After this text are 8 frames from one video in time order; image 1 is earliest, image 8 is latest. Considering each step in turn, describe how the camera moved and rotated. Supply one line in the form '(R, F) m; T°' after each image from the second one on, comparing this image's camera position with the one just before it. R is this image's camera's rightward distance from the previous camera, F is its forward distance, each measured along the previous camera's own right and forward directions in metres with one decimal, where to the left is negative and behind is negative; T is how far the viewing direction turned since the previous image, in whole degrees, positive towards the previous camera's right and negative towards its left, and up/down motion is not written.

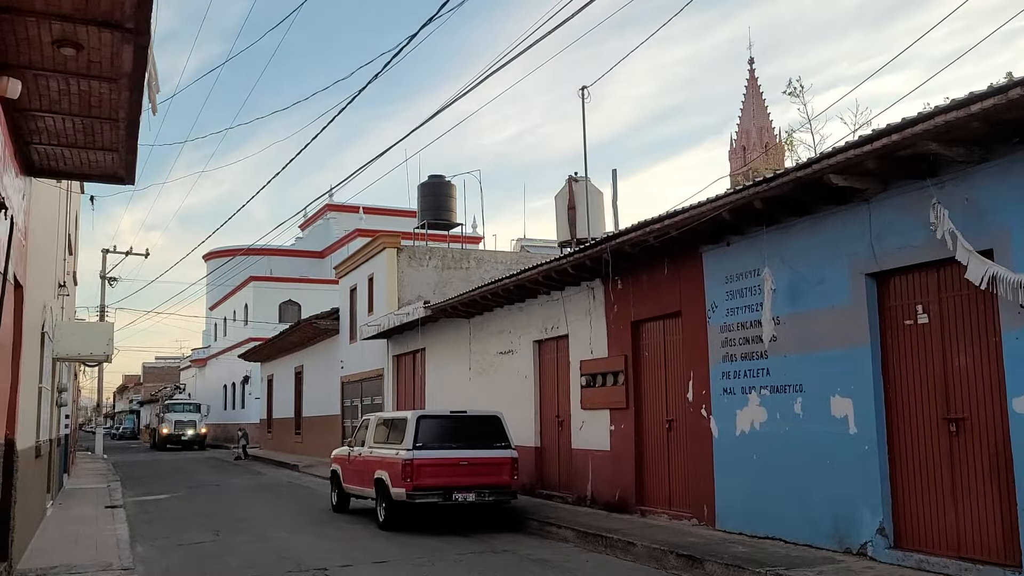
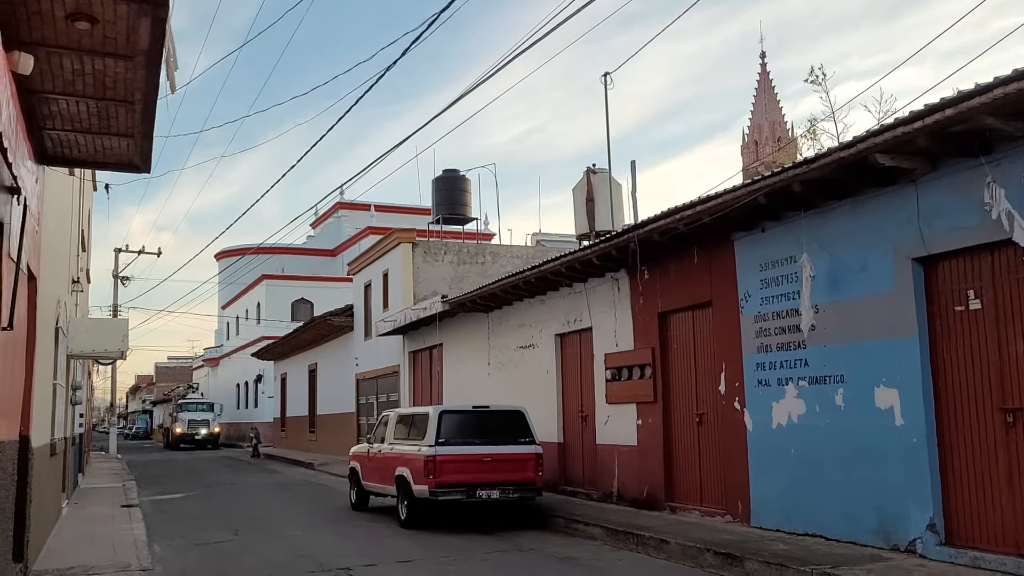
(-0.2, +0.3) m; -1°
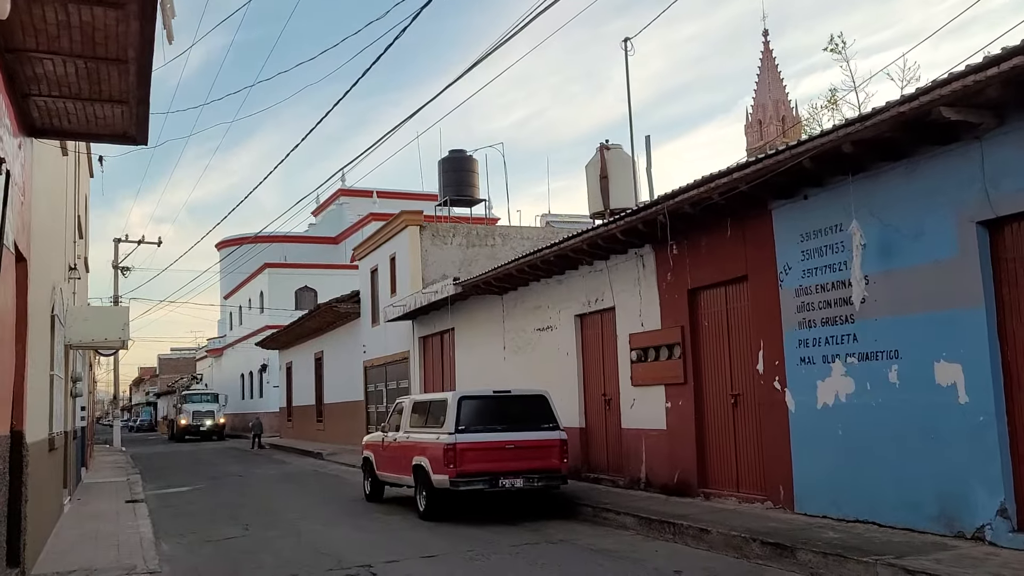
(-0.3, +0.6) m; 0°
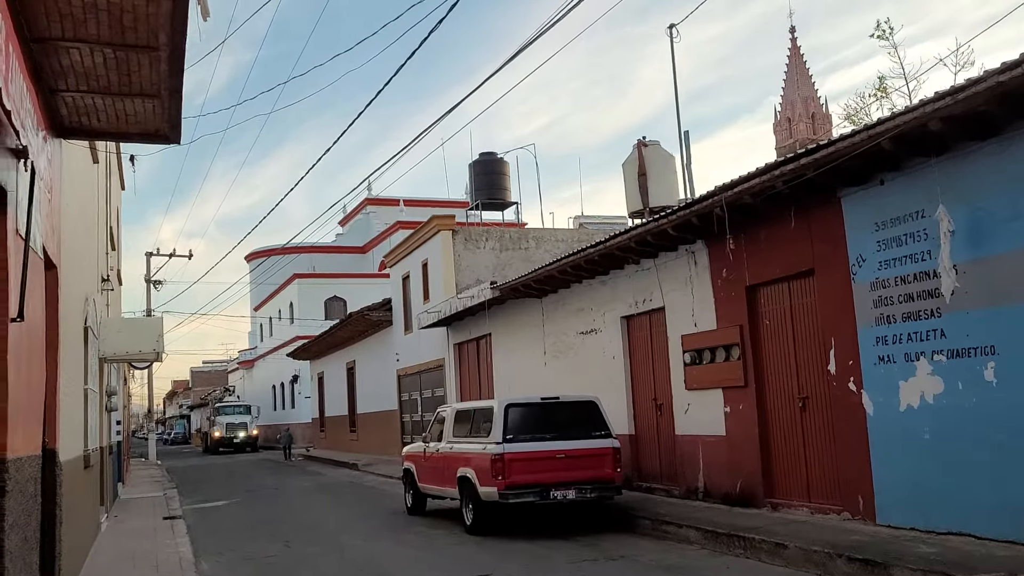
(-0.3, +0.6) m; -2°
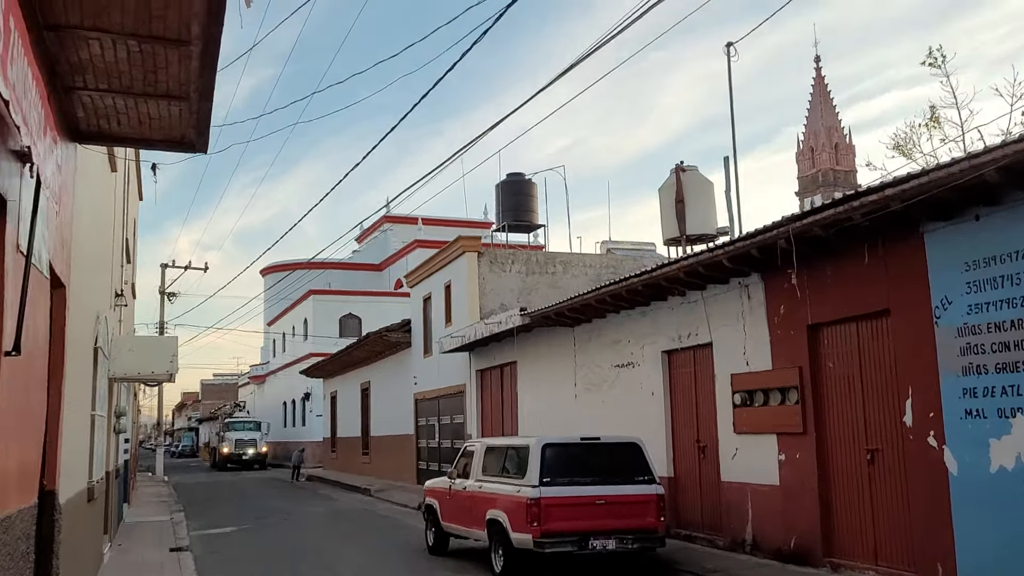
(-0.4, +0.8) m; -1°
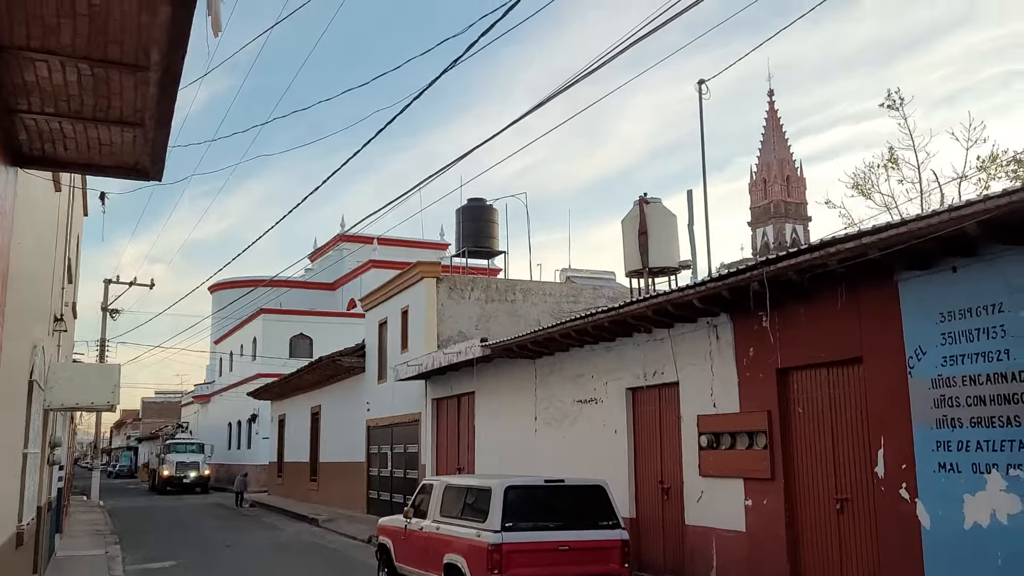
(-0.2, +0.3) m; +3°
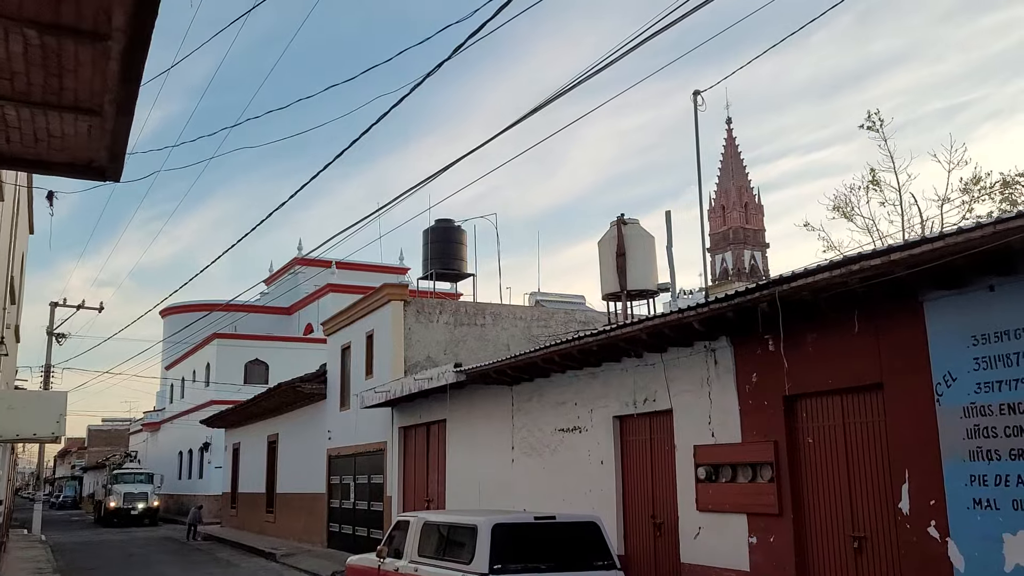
(-0.4, +0.8) m; +3°
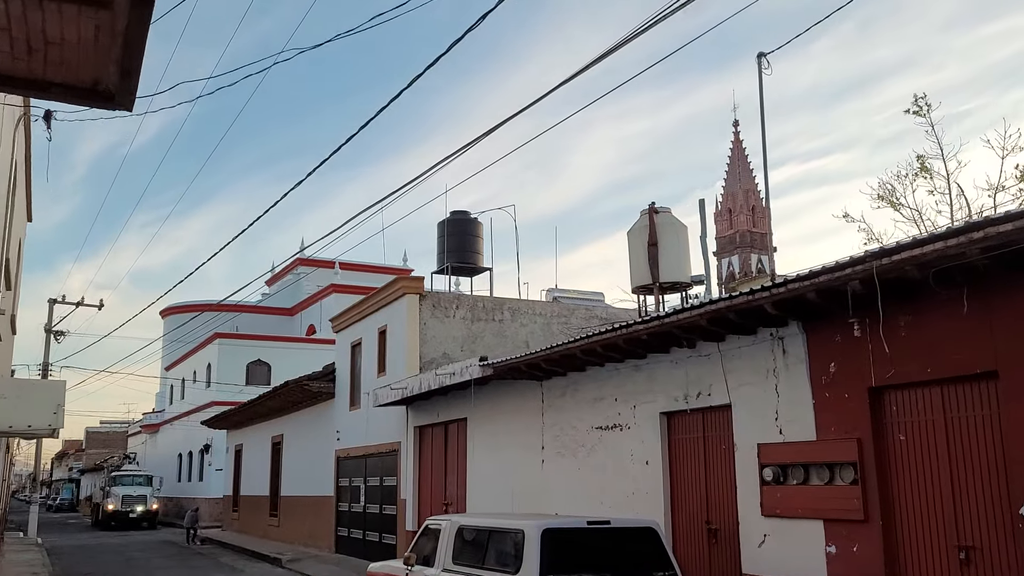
(-0.5, +1.0) m; 0°
